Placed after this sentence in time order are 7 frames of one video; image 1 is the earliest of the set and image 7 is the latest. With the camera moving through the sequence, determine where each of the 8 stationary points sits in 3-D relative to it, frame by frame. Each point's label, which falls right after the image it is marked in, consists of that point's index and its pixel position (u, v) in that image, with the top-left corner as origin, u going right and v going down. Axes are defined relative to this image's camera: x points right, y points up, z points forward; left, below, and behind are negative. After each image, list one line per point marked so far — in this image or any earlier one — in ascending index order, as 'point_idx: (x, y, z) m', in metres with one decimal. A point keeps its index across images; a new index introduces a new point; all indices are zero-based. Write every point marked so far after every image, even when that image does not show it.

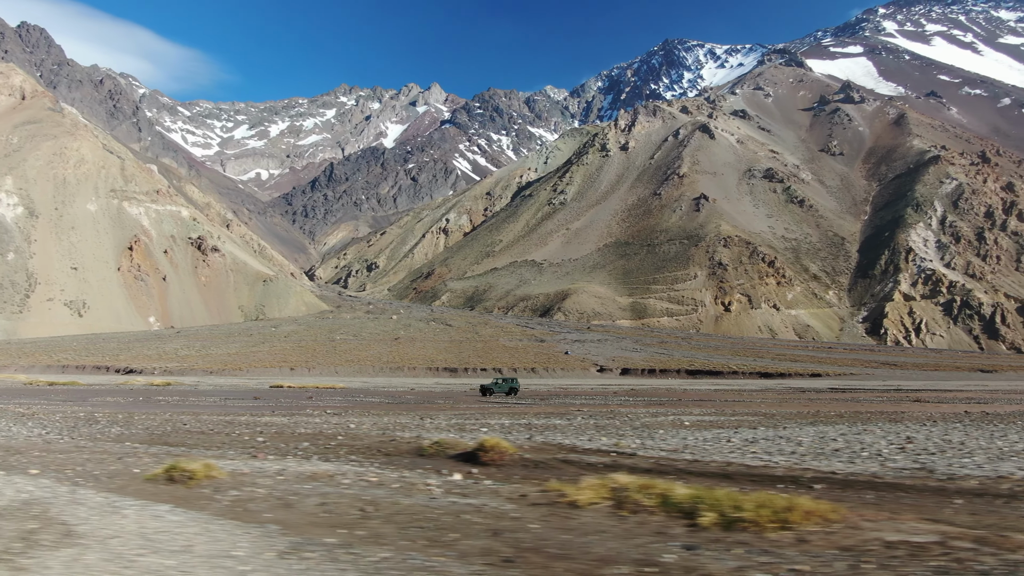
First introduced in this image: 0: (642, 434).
0: (+3.0, -3.0, +13.2) m
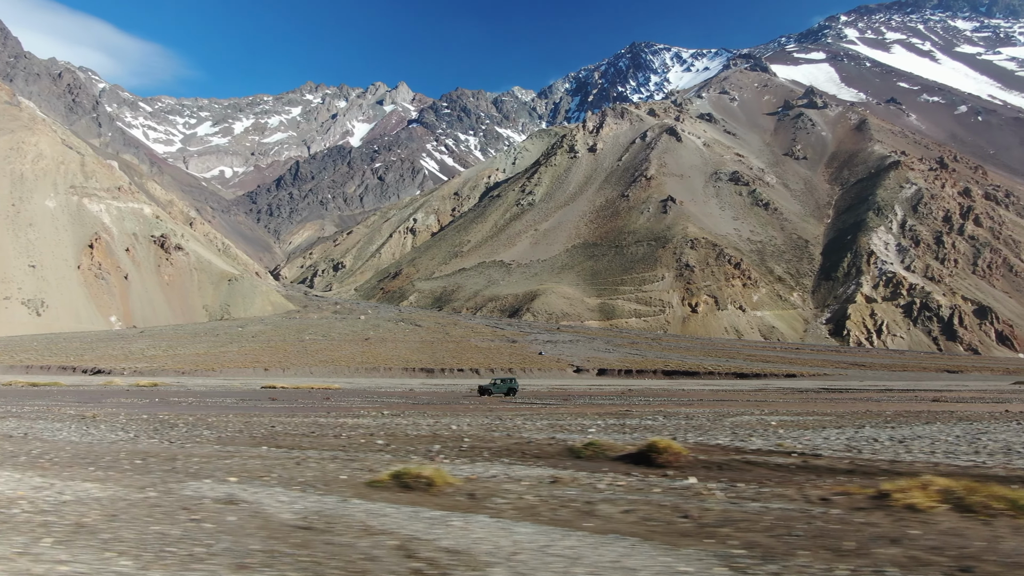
0: (+5.3, -3.0, +13.0) m
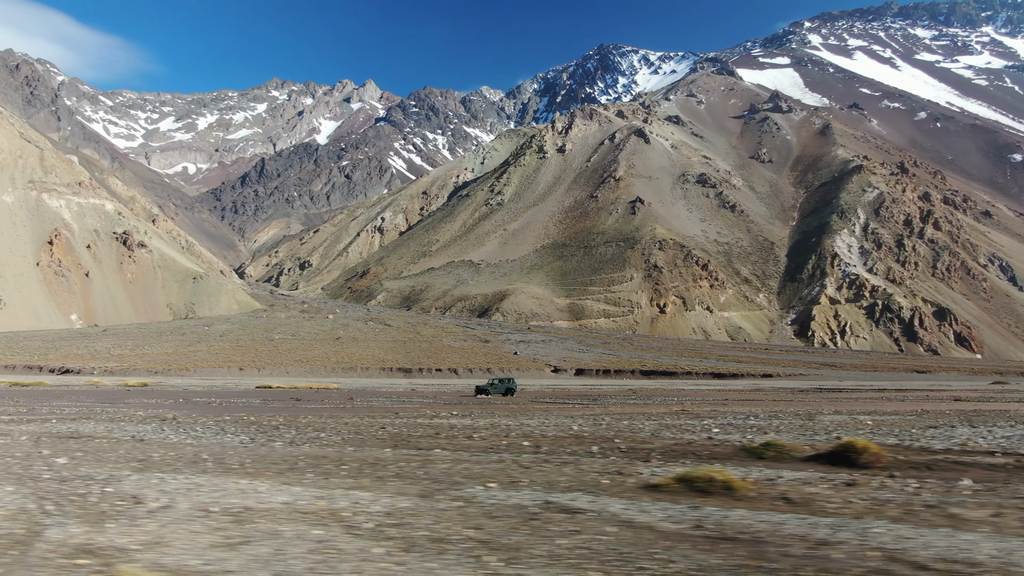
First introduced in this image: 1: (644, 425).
0: (+7.9, -2.9, +12.9) m
1: (+3.2, -3.2, +15.0) m
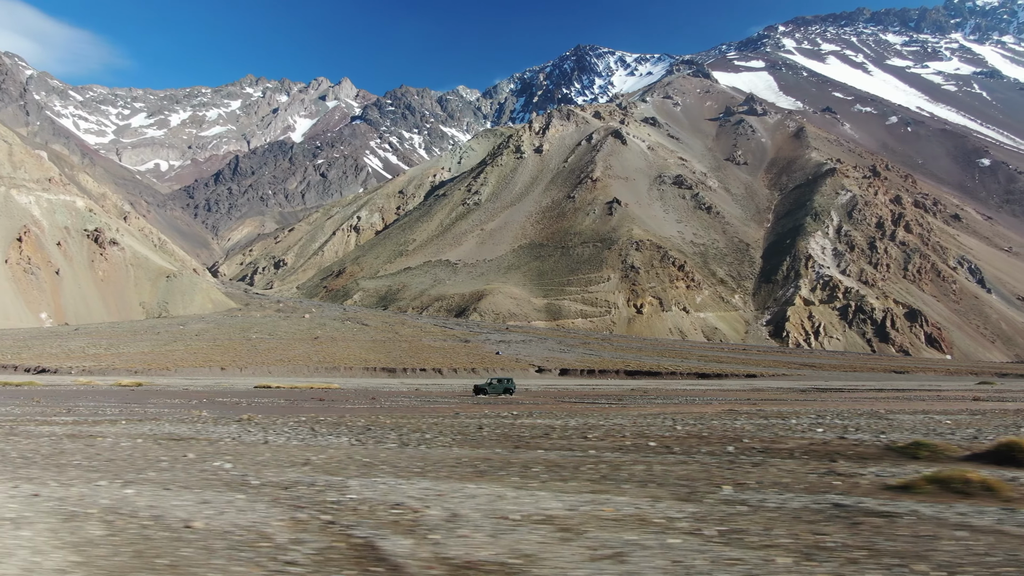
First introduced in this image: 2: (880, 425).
0: (+9.9, -2.9, +12.9) m
1: (+5.2, -3.2, +14.8) m
2: (+8.8, -3.2, +14.9) m
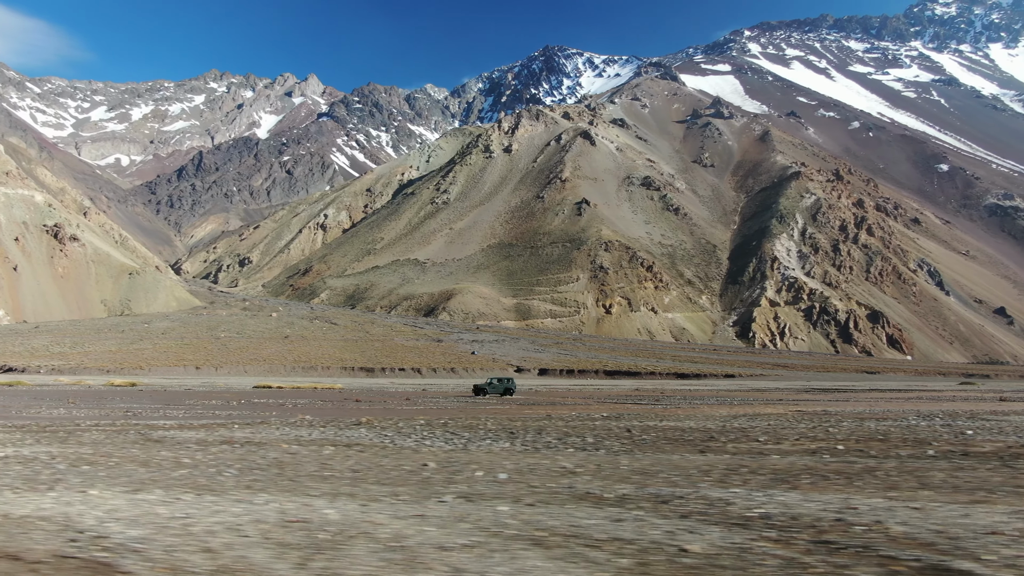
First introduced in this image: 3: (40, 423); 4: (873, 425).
0: (+12.9, -2.9, +12.9) m
1: (+8.0, -3.2, +14.6) m
2: (+11.6, -3.2, +14.9) m
3: (-10.3, -3.1, +14.3) m
4: (+8.5, -3.2, +14.8) m
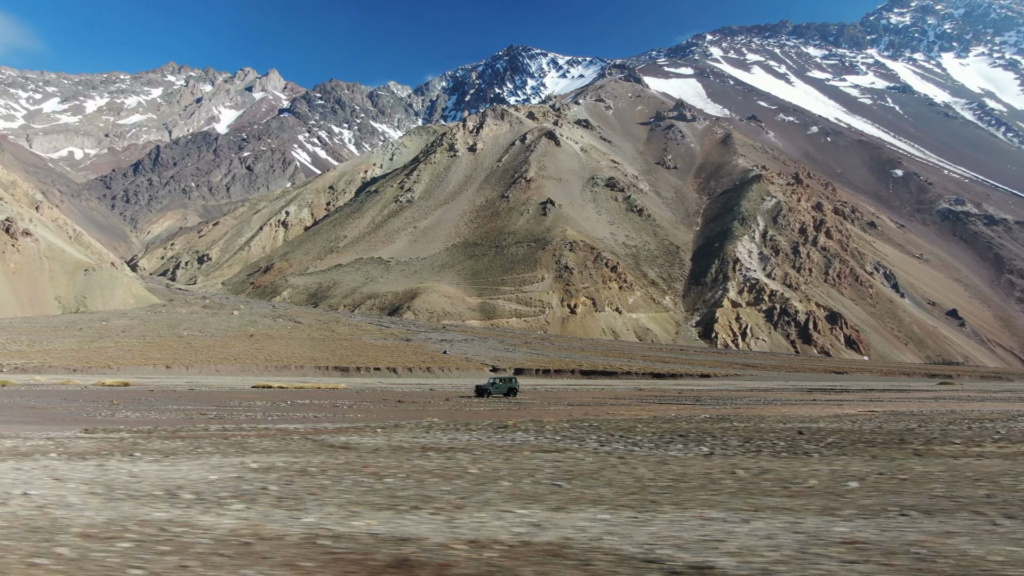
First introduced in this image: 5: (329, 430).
0: (+16.1, -3.0, +13.0) m
1: (+11.1, -3.2, +14.5) m
2: (+14.7, -3.3, +15.0) m
3: (-7.2, -2.9, +13.4) m
4: (+11.6, -3.2, +14.8) m
5: (-3.8, -3.0, +13.8) m
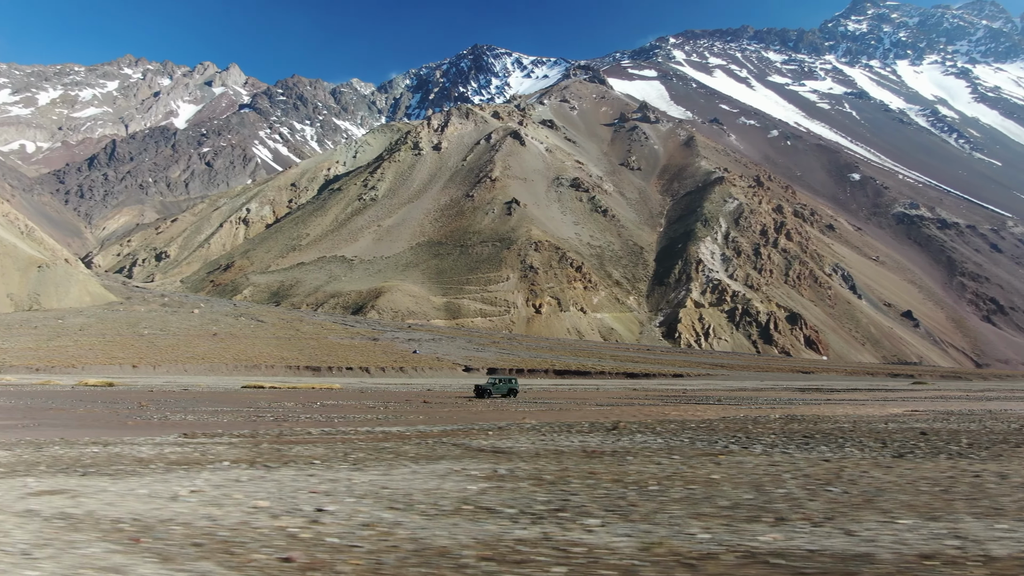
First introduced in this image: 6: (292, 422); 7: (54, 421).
0: (+18.3, -3.0, +13.4) m
1: (+13.3, -3.2, +14.7) m
2: (+16.8, -3.3, +15.3) m
3: (-5.0, -2.8, +12.6) m
4: (+13.7, -3.2, +15.0) m
5: (-1.6, -3.0, +13.2) m
6: (-5.2, -3.3, +15.3) m
7: (-12.6, -3.7, +17.5) m
